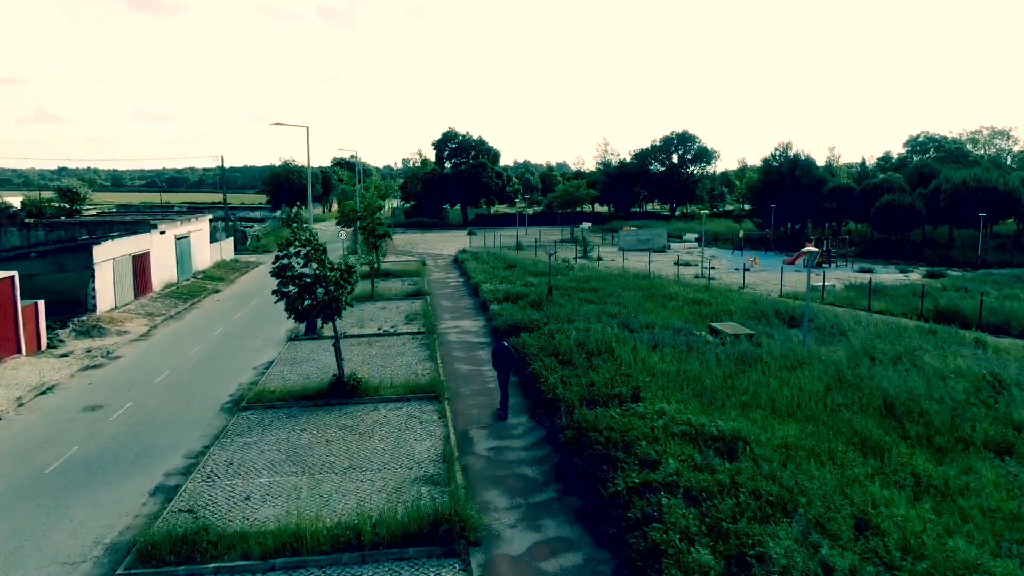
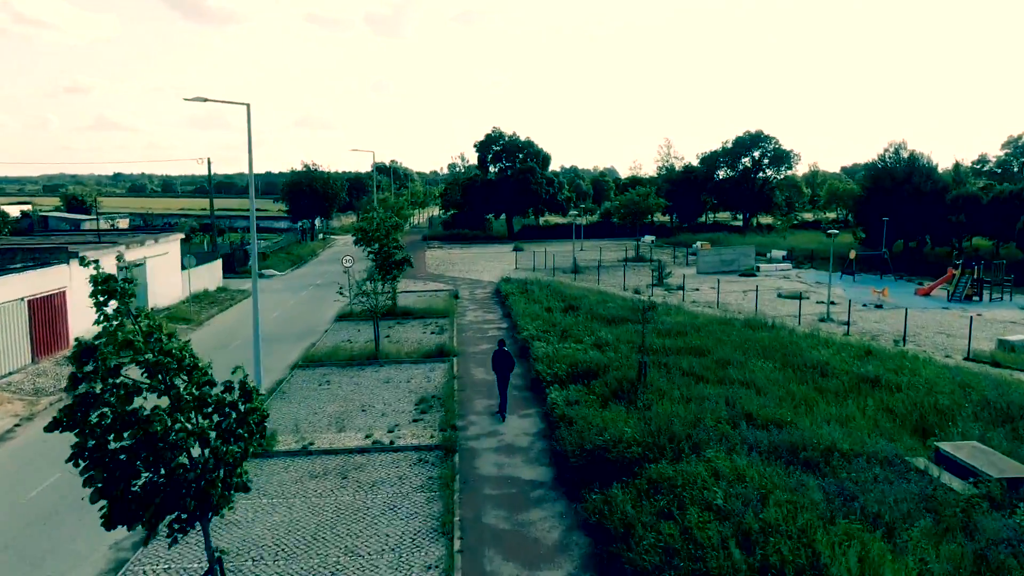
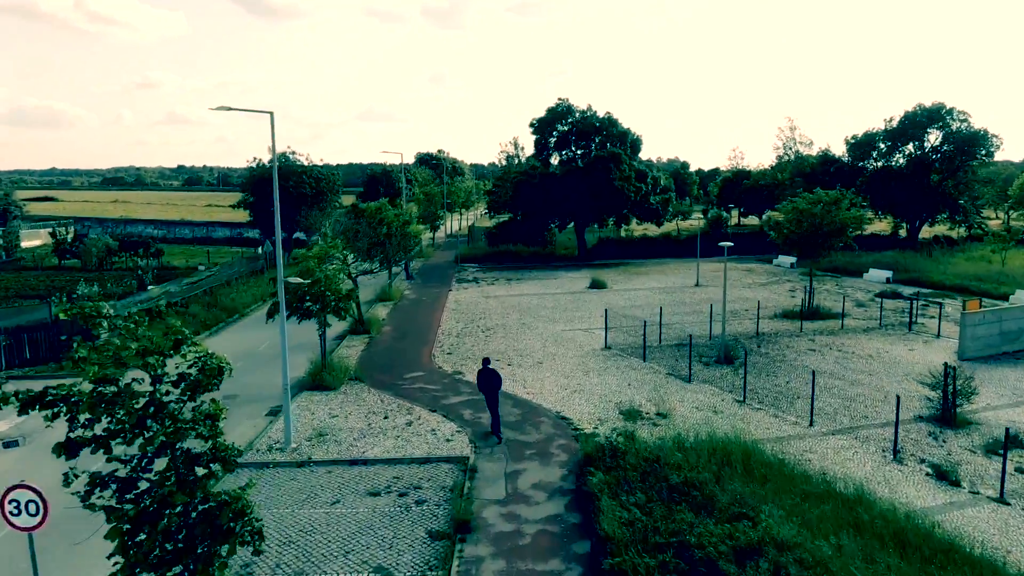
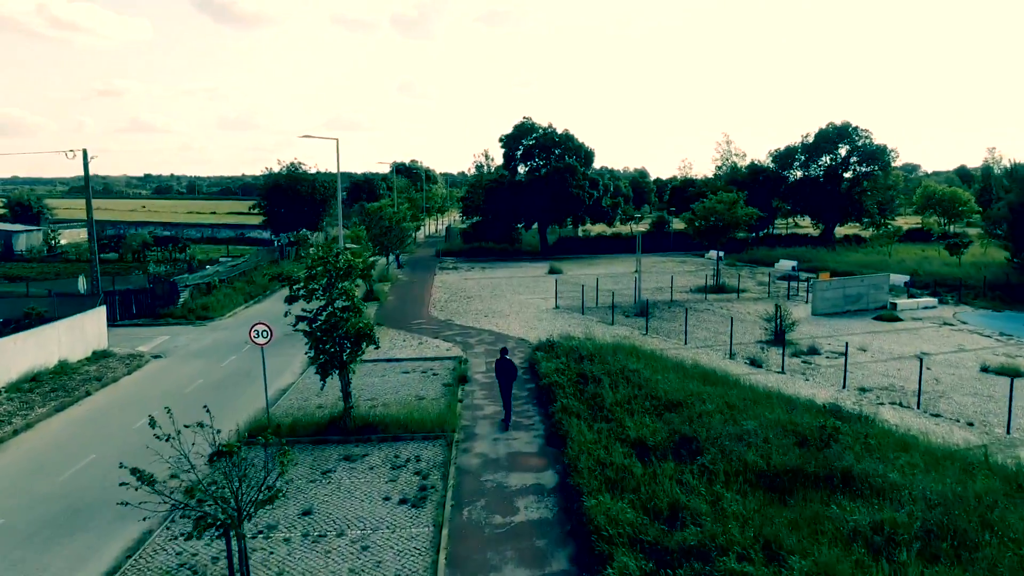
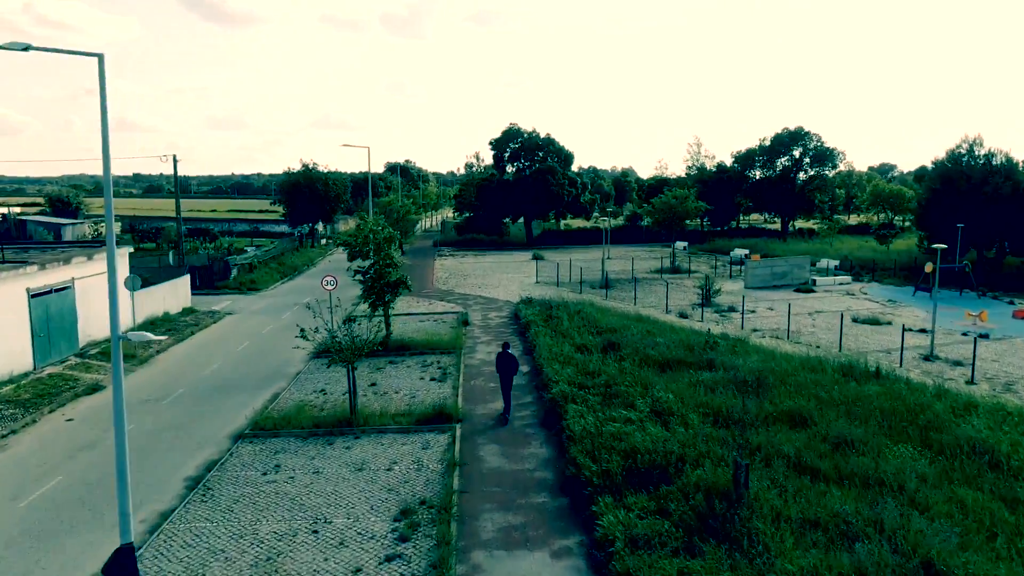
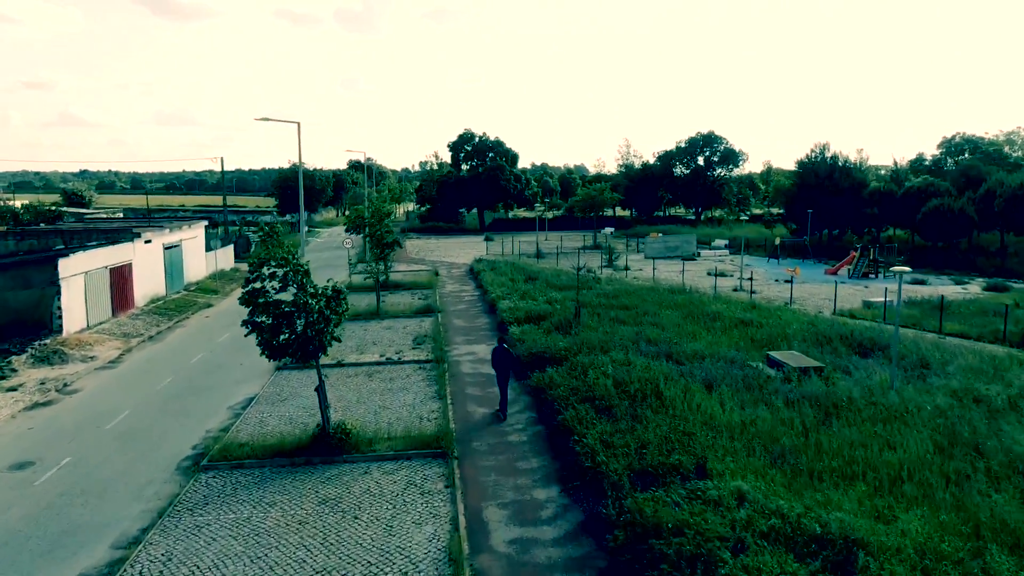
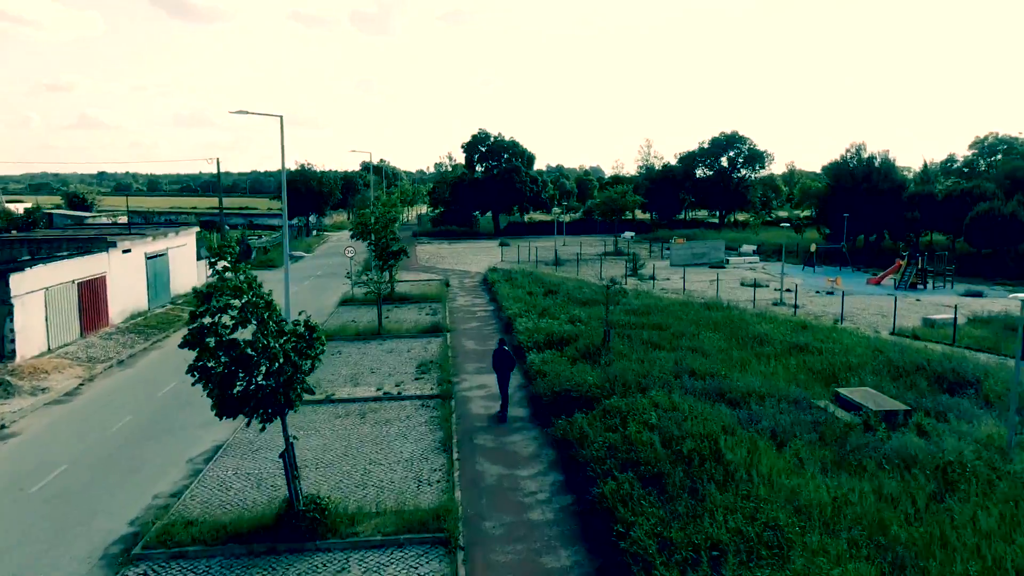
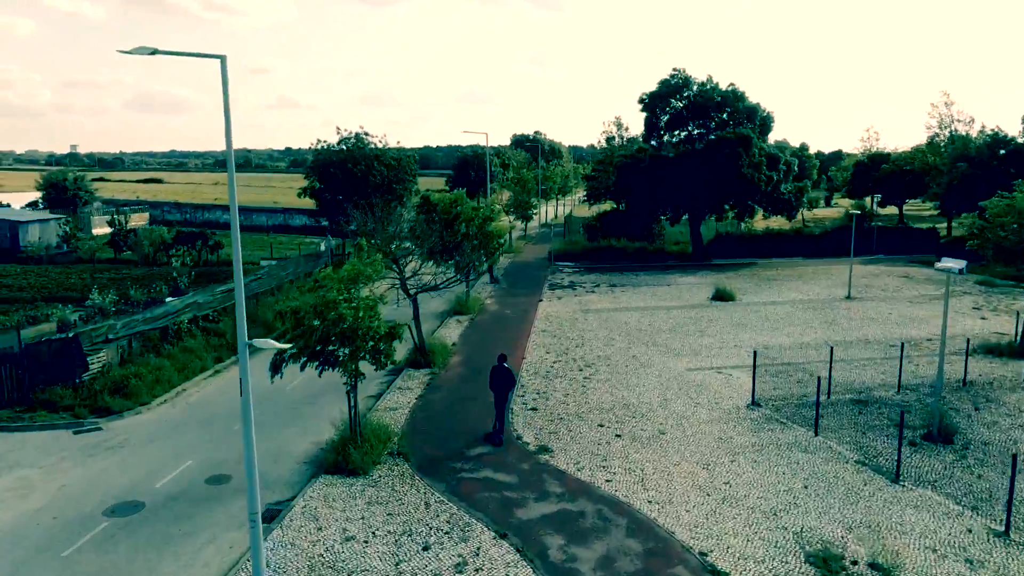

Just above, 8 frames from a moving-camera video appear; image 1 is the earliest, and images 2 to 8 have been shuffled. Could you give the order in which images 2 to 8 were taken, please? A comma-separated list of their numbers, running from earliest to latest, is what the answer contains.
6, 7, 2, 5, 4, 3, 8
